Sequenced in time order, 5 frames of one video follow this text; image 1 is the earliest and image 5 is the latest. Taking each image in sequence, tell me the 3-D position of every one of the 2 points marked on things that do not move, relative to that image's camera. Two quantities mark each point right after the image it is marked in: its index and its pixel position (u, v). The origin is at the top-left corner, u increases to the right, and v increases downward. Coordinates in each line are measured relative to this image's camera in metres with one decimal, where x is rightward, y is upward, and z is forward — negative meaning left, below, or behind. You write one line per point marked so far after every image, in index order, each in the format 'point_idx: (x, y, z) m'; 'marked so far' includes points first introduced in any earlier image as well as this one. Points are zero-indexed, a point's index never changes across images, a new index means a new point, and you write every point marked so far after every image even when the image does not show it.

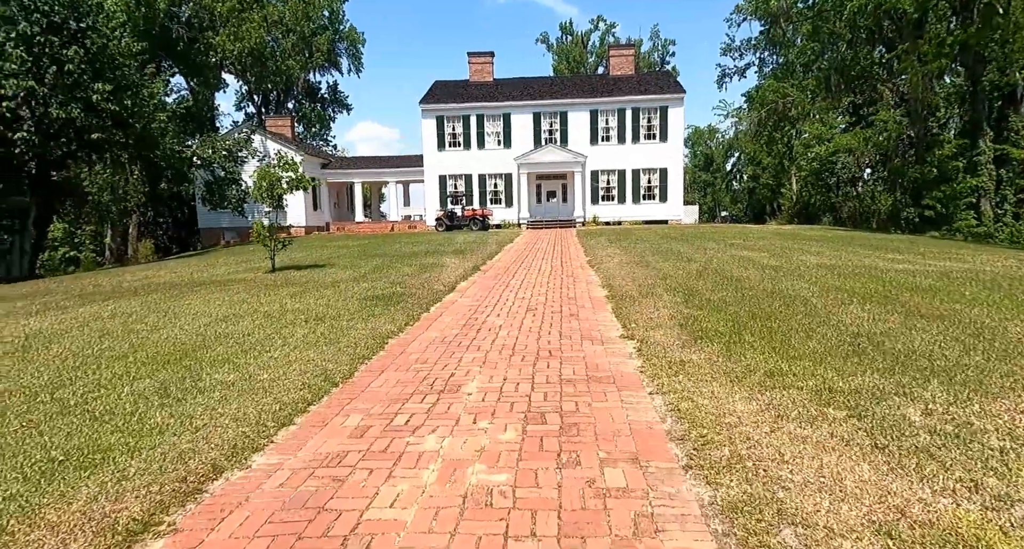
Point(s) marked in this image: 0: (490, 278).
0: (-0.4, -0.1, +12.7) m
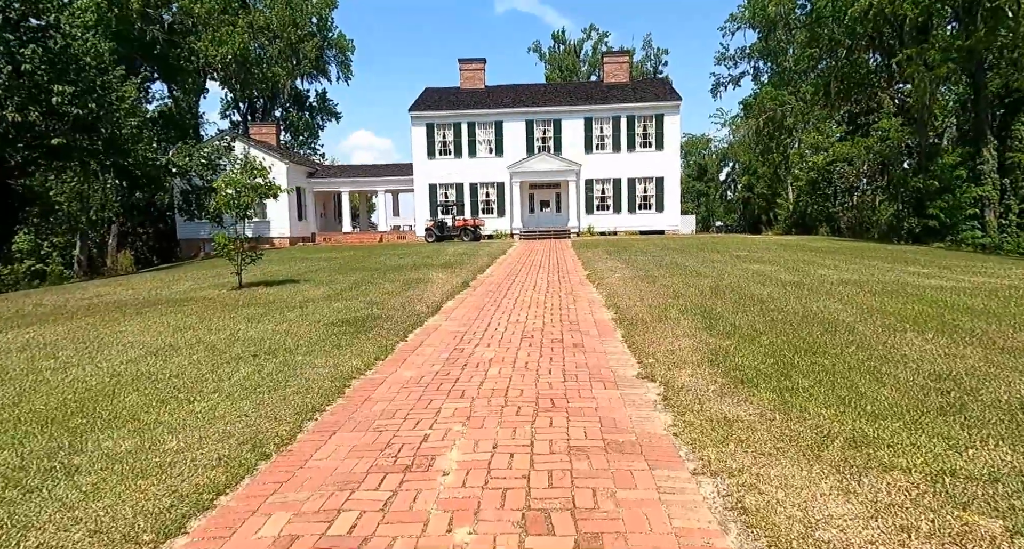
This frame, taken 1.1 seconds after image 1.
0: (-0.5, -0.4, +11.4) m
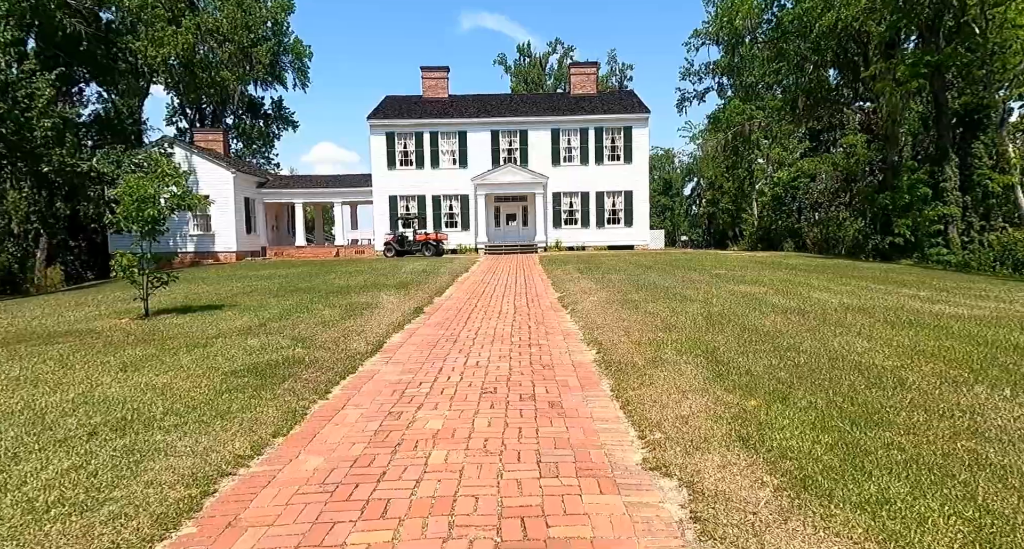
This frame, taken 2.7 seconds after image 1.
0: (-1.1, -0.7, +9.6) m
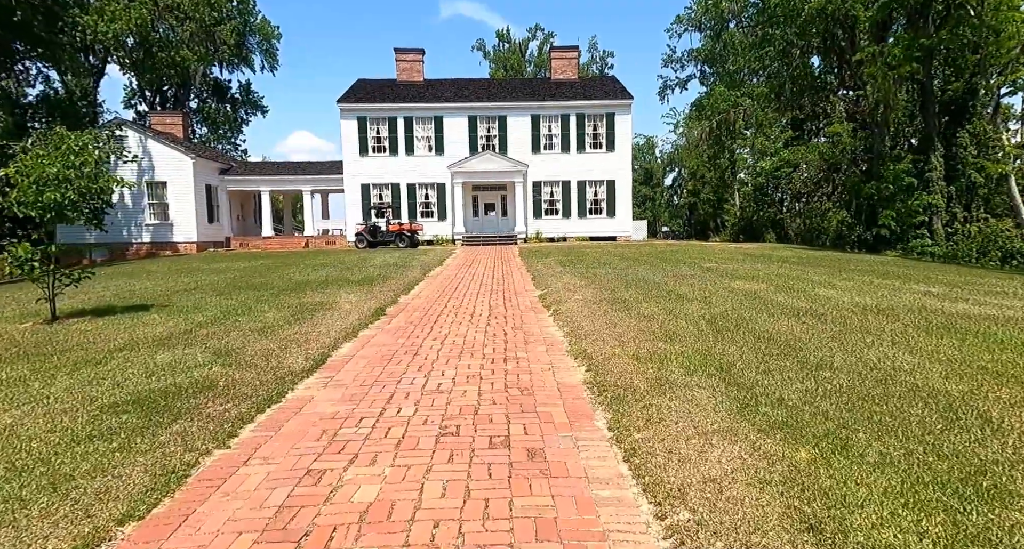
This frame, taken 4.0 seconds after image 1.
0: (-1.4, -0.7, +8.2) m
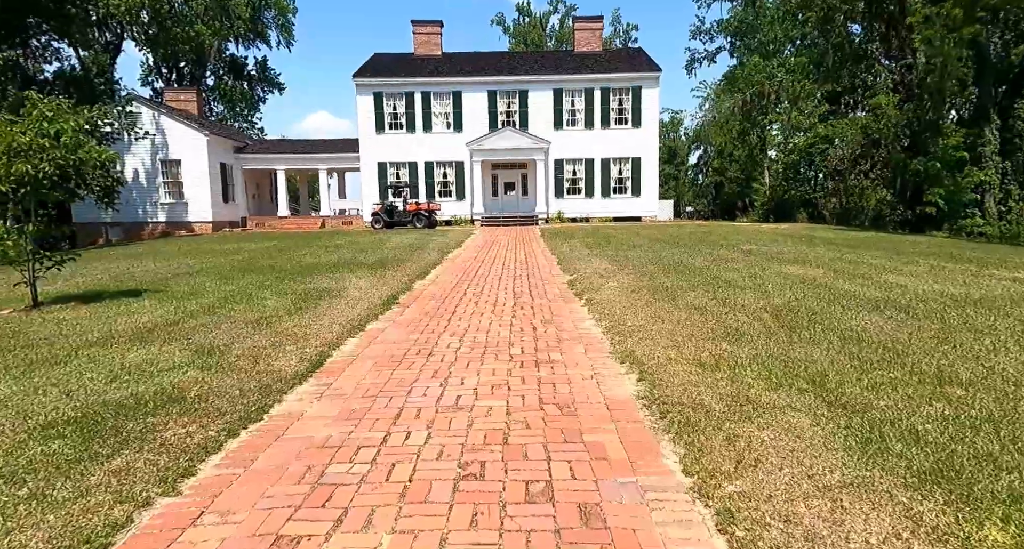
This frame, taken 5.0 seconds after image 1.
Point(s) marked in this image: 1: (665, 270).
0: (-1.1, -0.5, +7.2) m
1: (+2.6, +0.1, +11.1) m
